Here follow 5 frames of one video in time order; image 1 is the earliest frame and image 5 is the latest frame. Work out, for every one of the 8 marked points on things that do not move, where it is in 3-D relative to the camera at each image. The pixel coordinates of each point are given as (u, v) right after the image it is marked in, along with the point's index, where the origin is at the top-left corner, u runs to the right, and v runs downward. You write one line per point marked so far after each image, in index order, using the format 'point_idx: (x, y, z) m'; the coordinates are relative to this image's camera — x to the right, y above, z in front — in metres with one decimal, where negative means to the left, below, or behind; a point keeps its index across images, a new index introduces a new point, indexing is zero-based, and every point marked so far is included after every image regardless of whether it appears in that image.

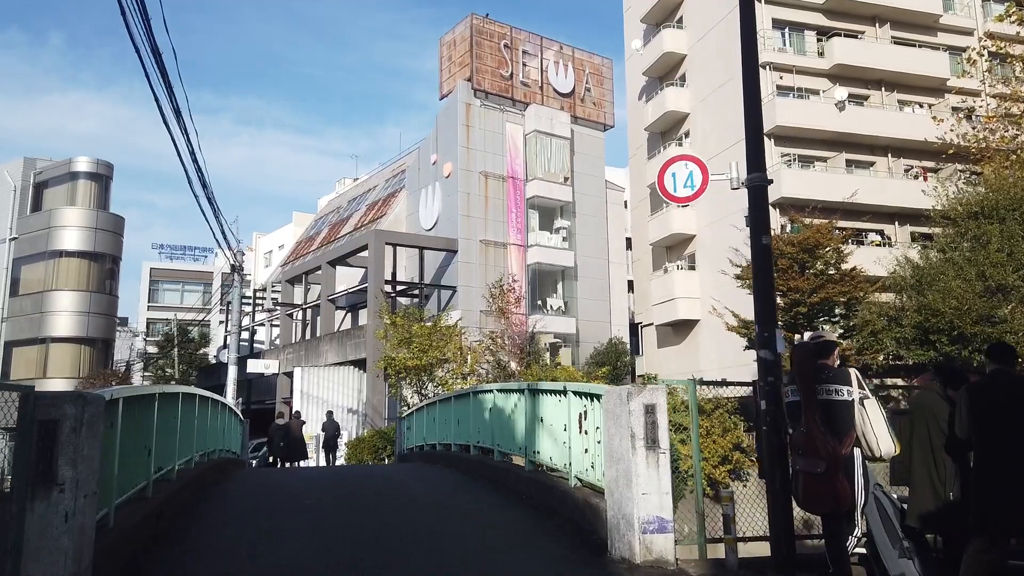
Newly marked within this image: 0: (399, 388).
0: (-2.5, -2.2, +17.6) m
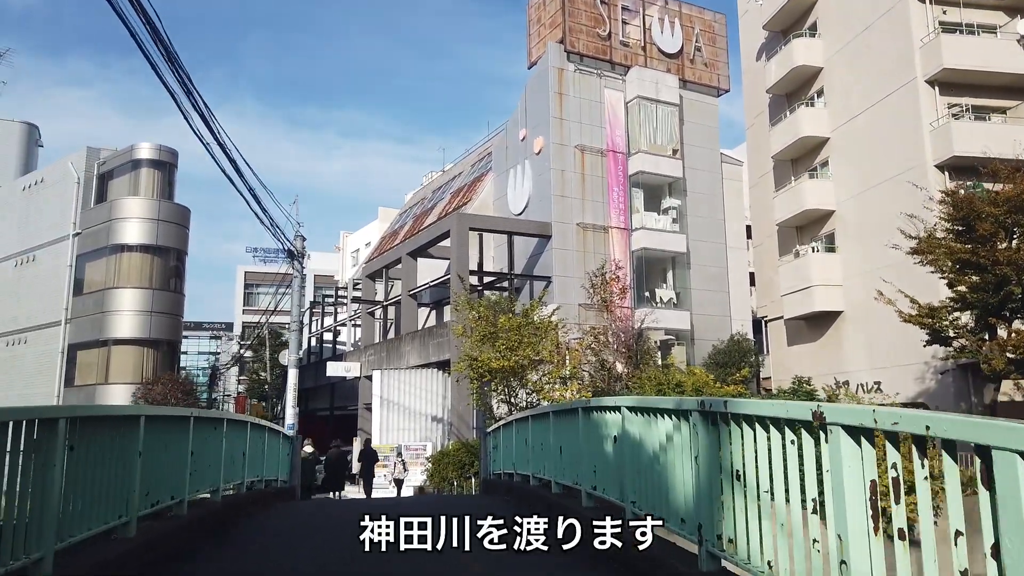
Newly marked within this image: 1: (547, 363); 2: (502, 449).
0: (-0.5, -2.0, +14.4) m
1: (+0.6, -1.3, +14.1) m
2: (-0.1, -2.2, +10.9) m
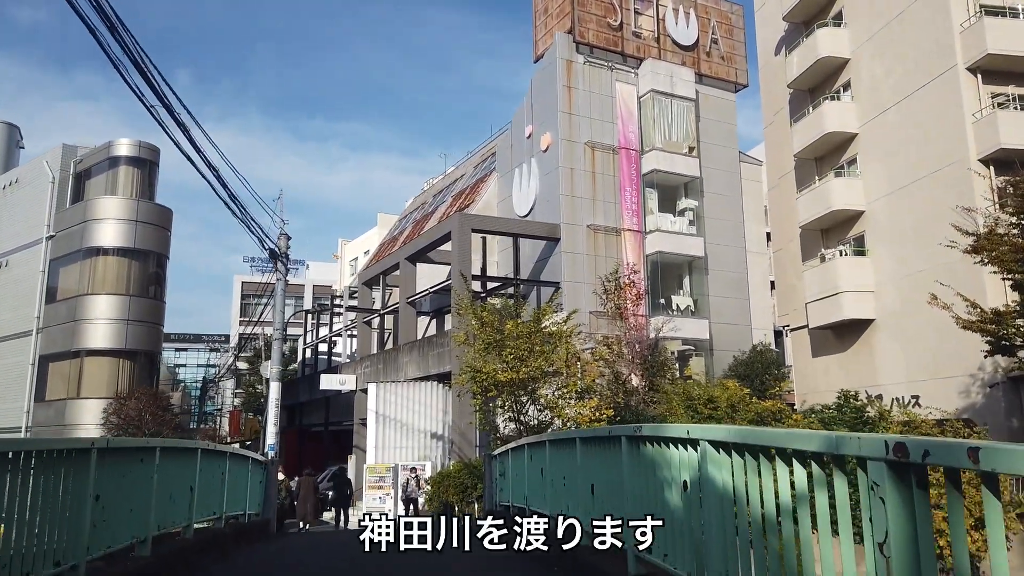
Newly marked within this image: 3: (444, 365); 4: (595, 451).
0: (-0.4, -2.0, +12.7) m
1: (+0.8, -1.4, +12.5) m
2: (0.0, -2.2, +9.3) m
3: (-1.7, -1.9, +19.6) m
4: (+0.6, -1.1, +5.5) m
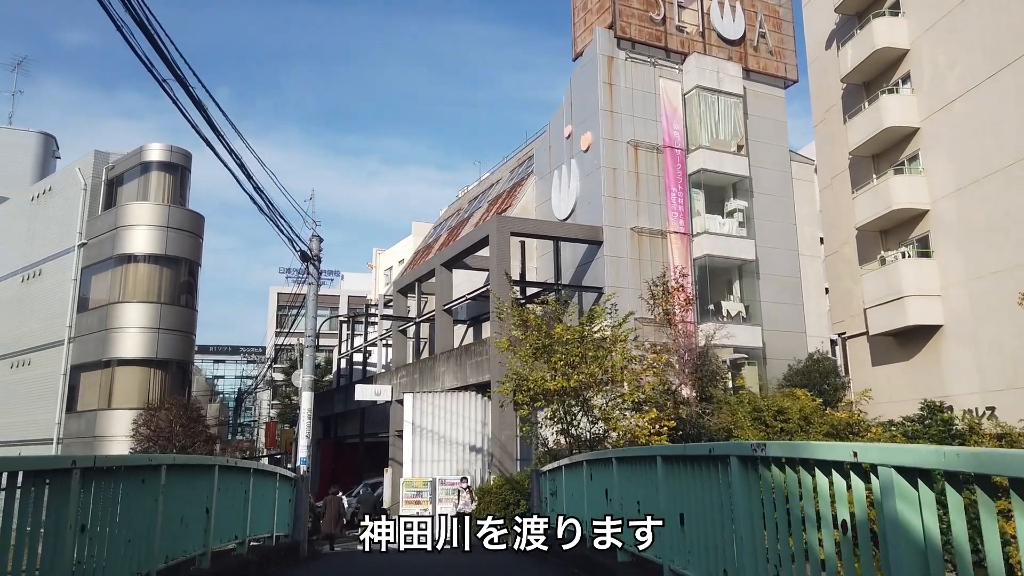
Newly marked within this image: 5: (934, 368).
0: (+0.3, -2.0, +11.8) m
1: (+1.5, -1.4, +11.5) m
2: (+0.5, -2.2, +8.3) m
3: (-0.7, -2.0, +18.7) m
4: (+1.0, -1.0, +4.6) m
5: (+10.3, -2.0, +19.5) m
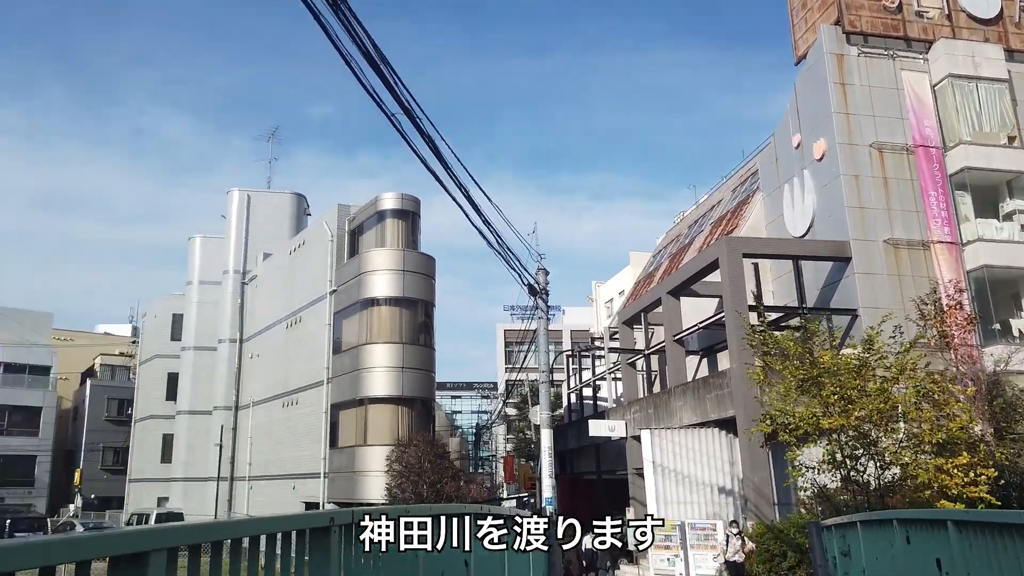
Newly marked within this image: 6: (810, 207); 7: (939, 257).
0: (+3.8, -2.3, +10.4) m
1: (+4.8, -1.6, +9.8) m
2: (+3.1, -2.4, +7.0) m
3: (+4.7, -2.6, +17.4) m
4: (+2.4, -1.1, +3.3) m
5: (+15.4, -2.0, +15.1) m
6: (+7.6, +2.0, +19.9) m
7: (+9.9, +0.7, +18.4) m
